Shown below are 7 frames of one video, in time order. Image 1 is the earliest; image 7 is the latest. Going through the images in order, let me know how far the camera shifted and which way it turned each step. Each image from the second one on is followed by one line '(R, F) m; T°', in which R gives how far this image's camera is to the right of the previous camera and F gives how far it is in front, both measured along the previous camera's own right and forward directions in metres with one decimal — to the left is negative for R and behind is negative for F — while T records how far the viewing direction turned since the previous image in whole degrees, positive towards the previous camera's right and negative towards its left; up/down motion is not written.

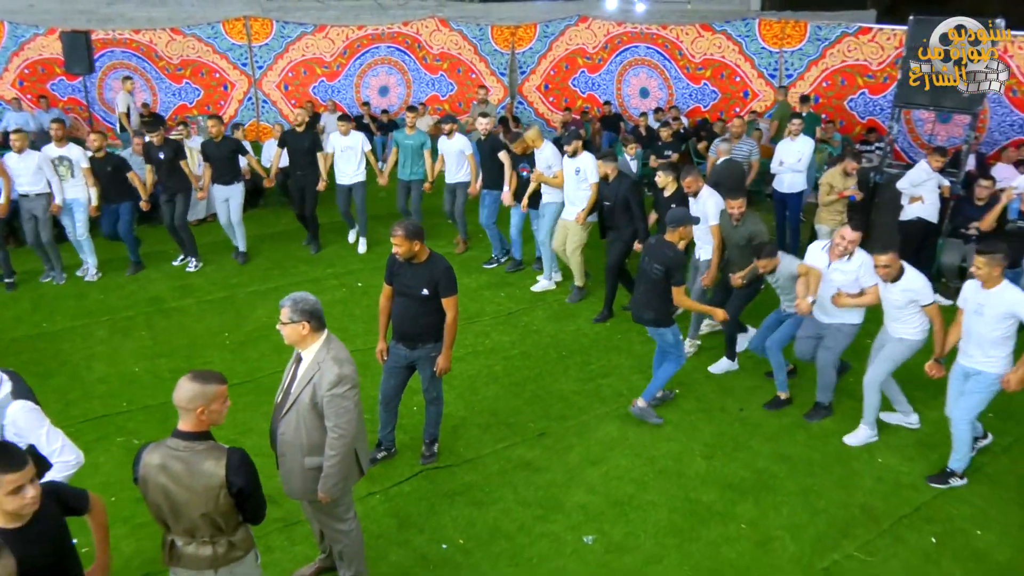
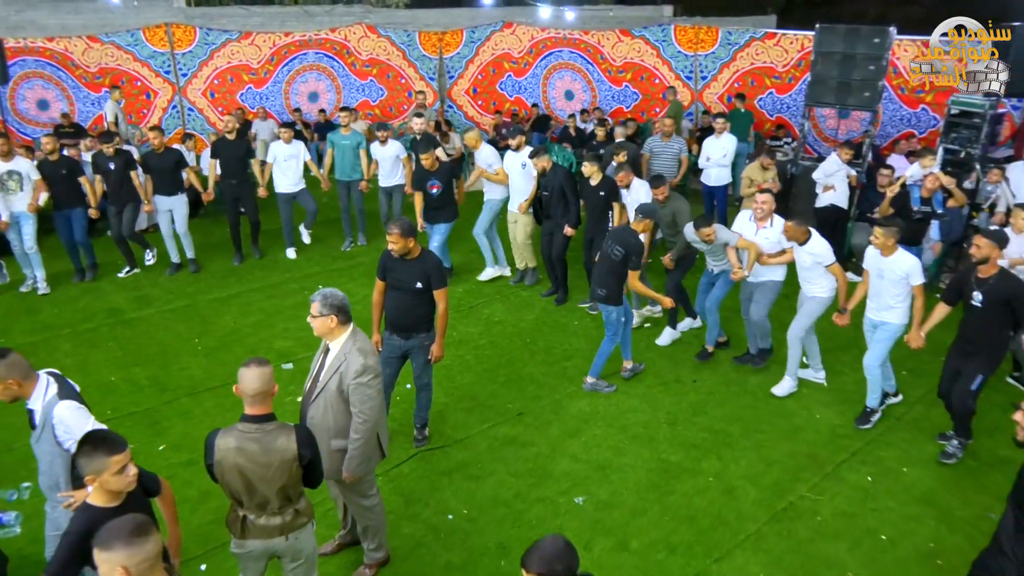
(-0.5, -0.4) m; +7°
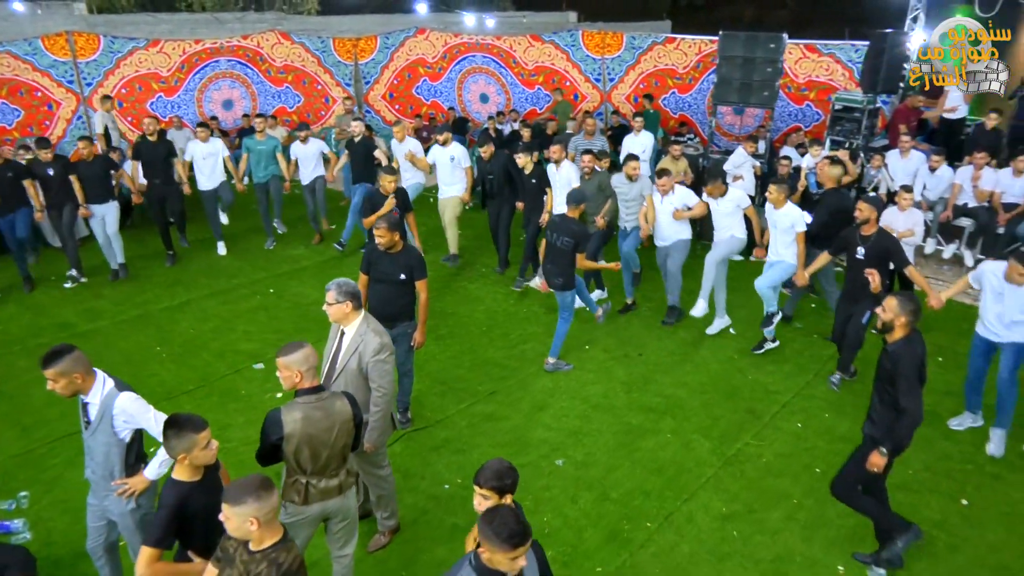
(-0.6, -0.5) m; +8°
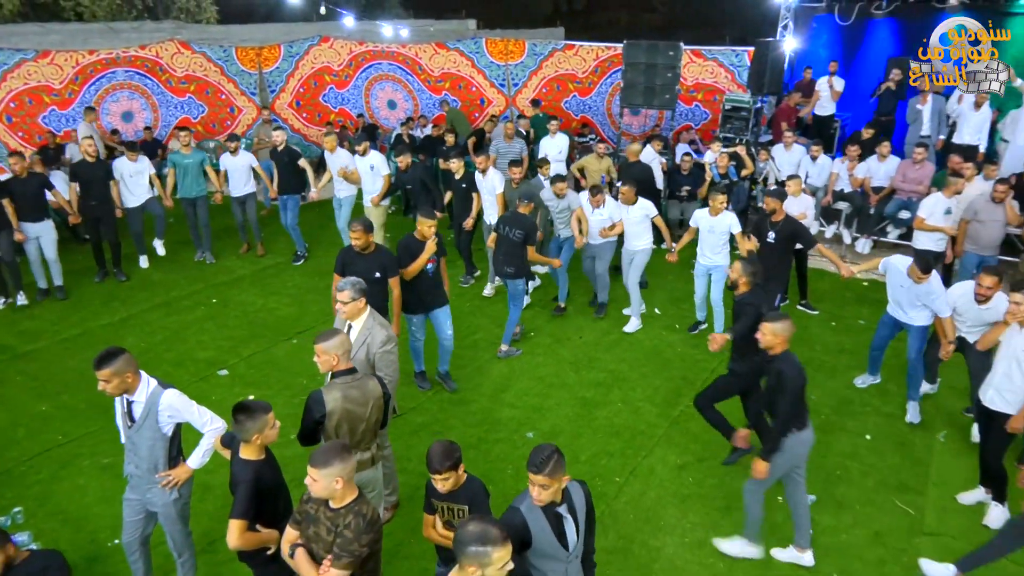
(-0.7, -0.5) m; +9°
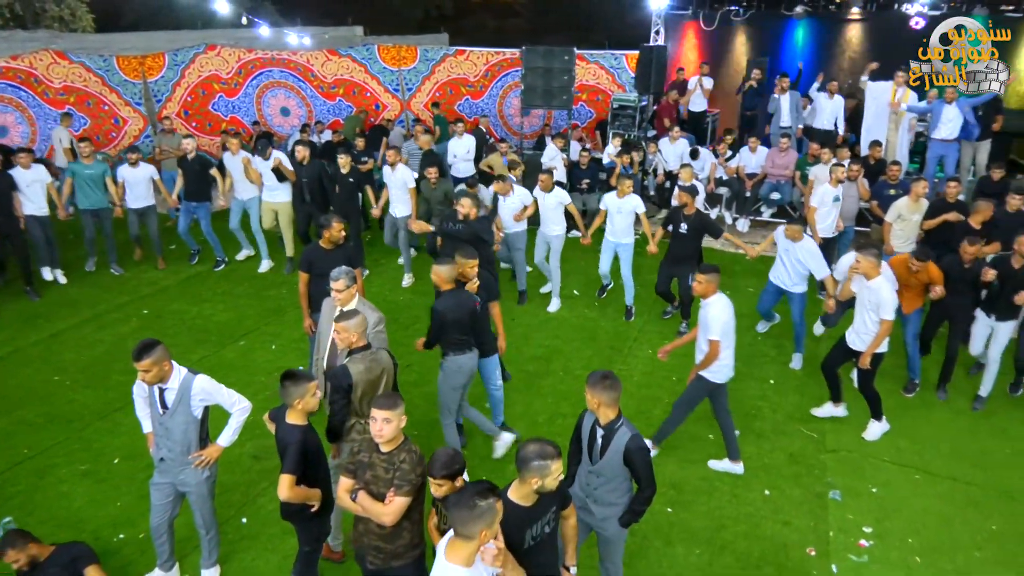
(-0.7, -0.6) m; +10°
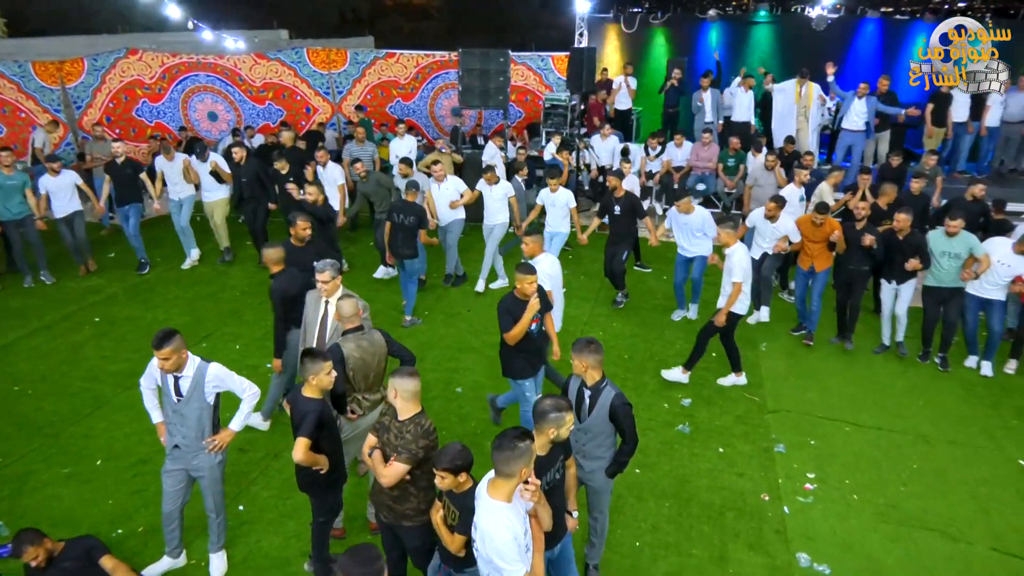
(-0.5, -0.4) m; +6°
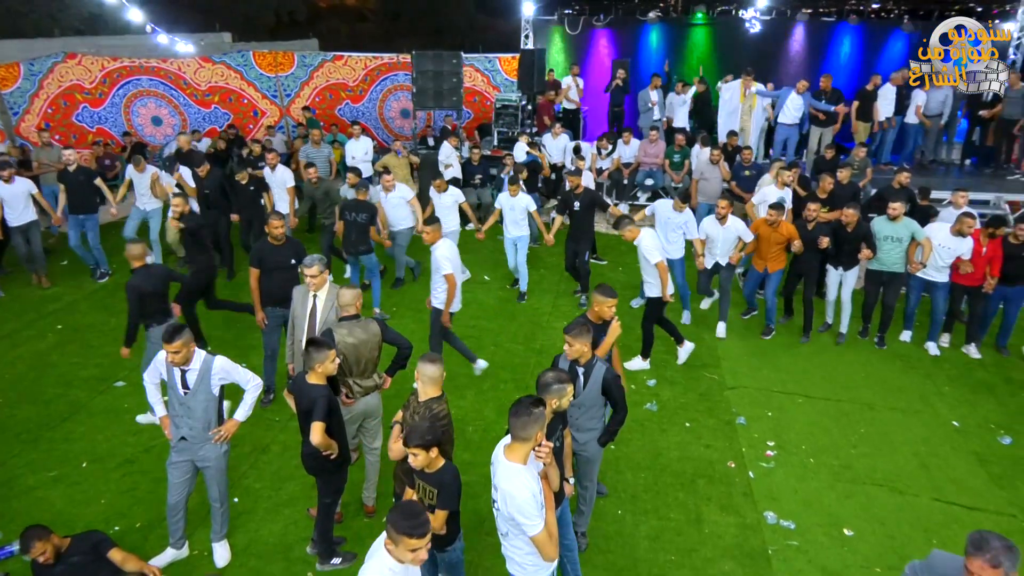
(-0.3, -0.3) m; +5°
